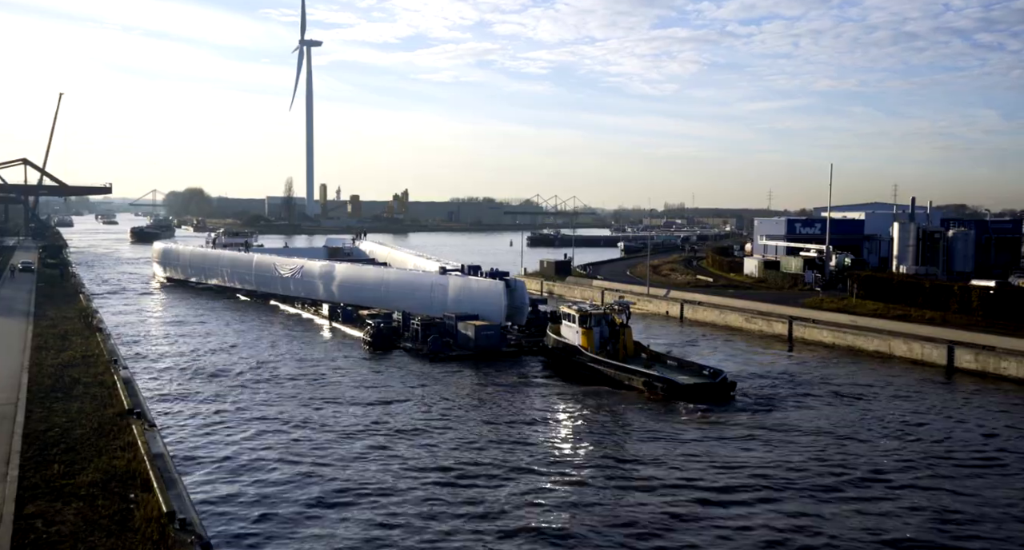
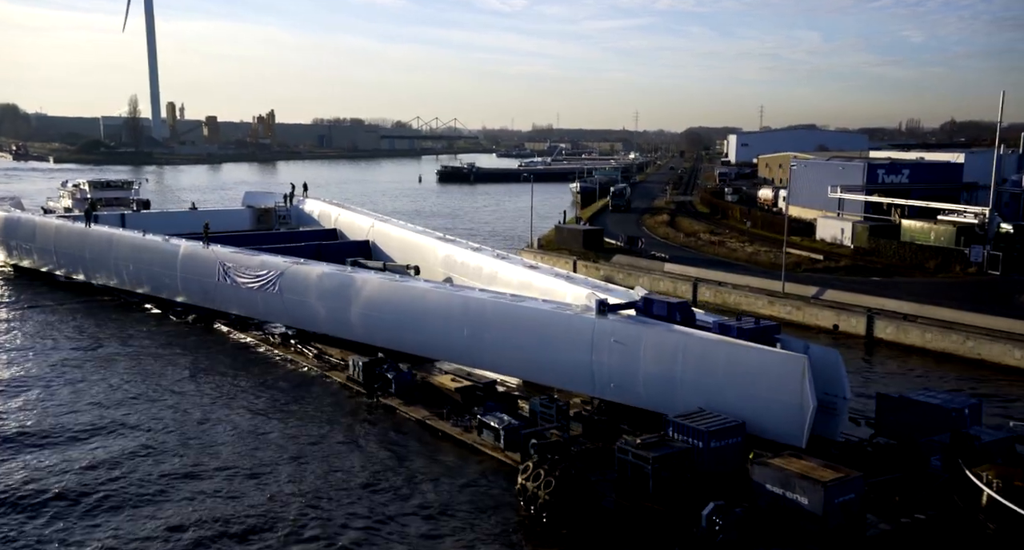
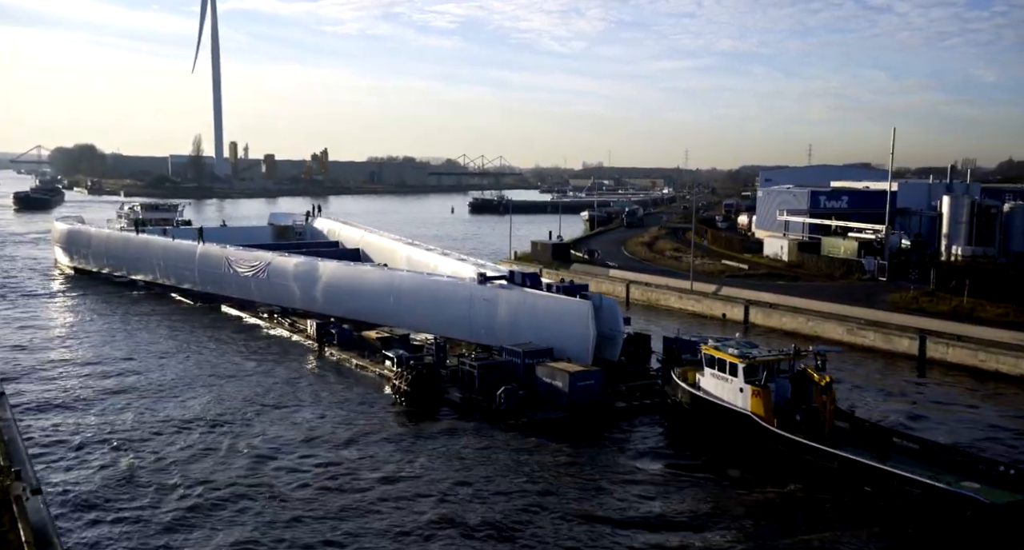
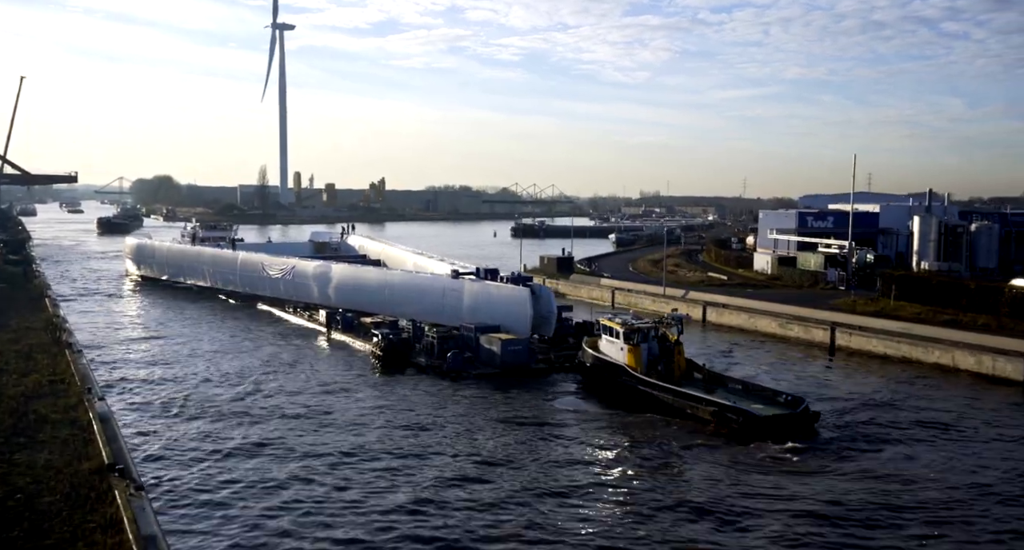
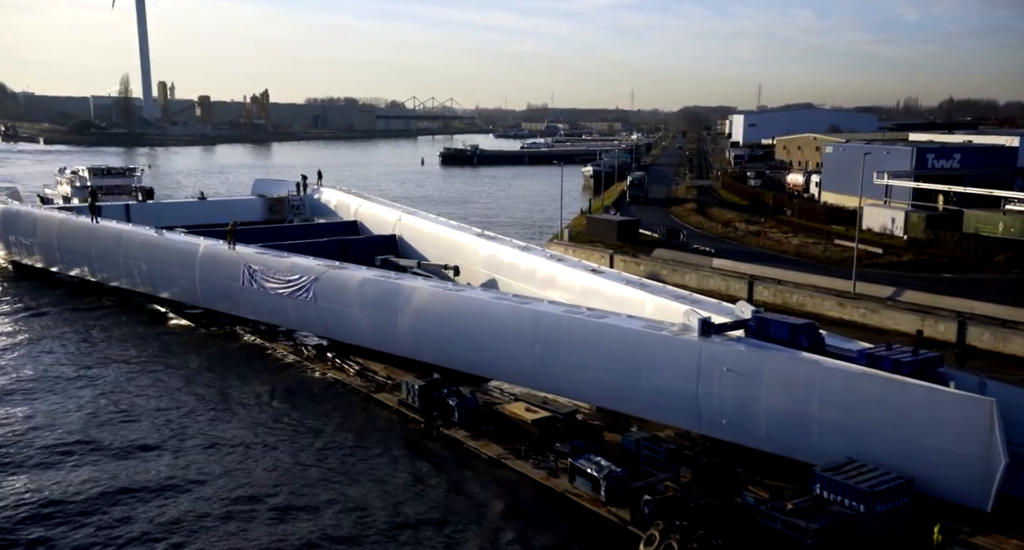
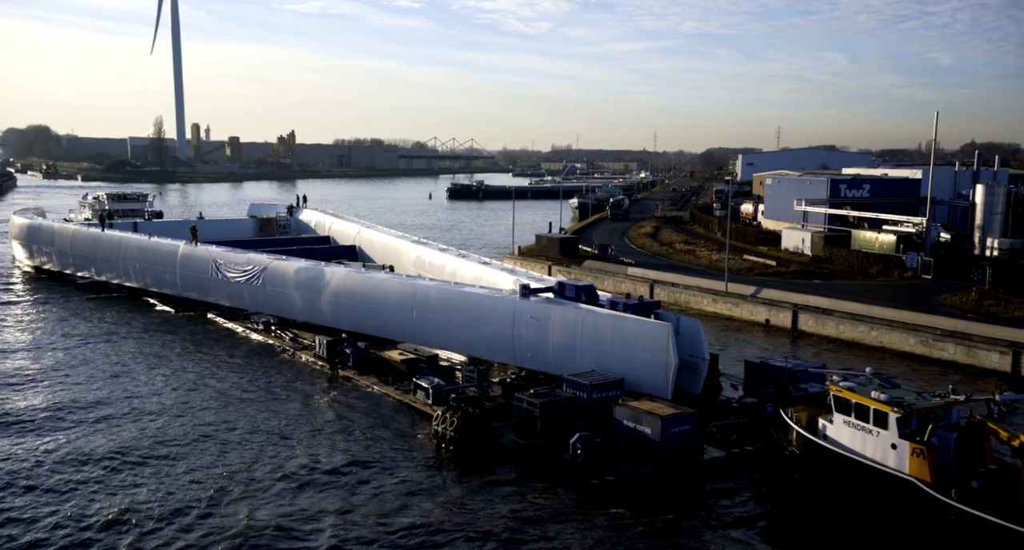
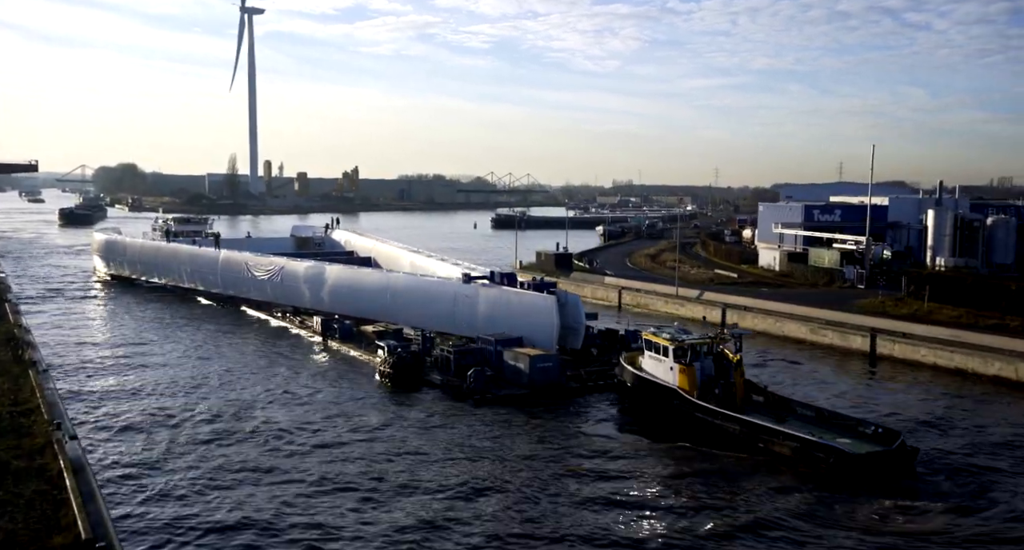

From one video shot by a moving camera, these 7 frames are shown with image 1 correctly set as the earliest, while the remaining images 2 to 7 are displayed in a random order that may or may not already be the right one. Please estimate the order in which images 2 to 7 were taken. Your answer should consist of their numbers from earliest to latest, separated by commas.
4, 7, 3, 6, 2, 5
